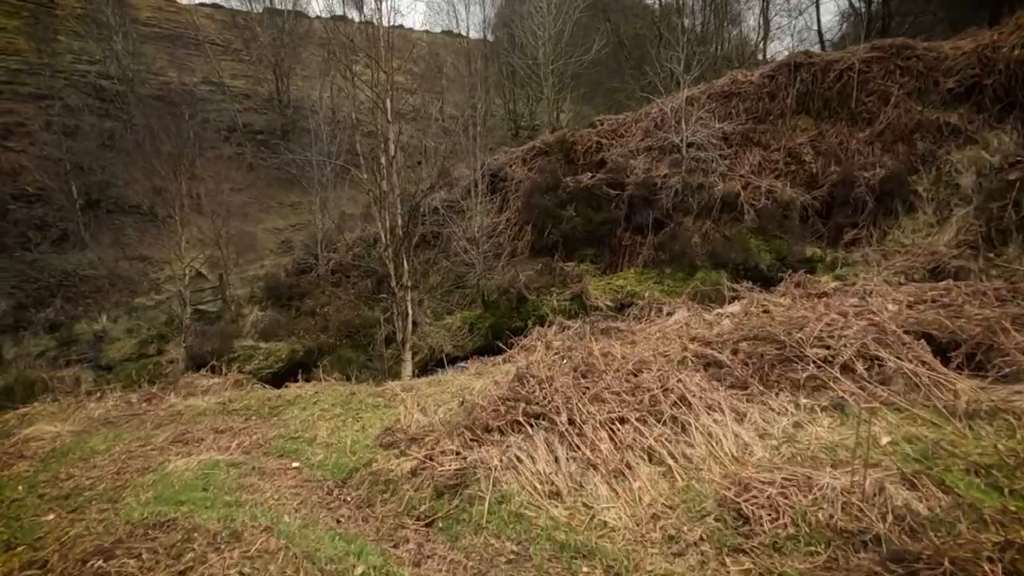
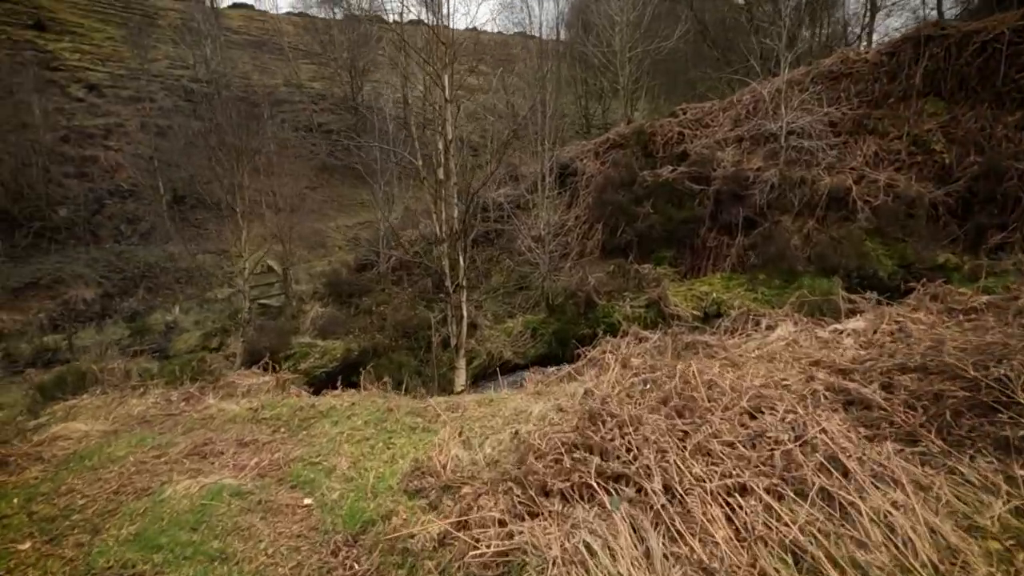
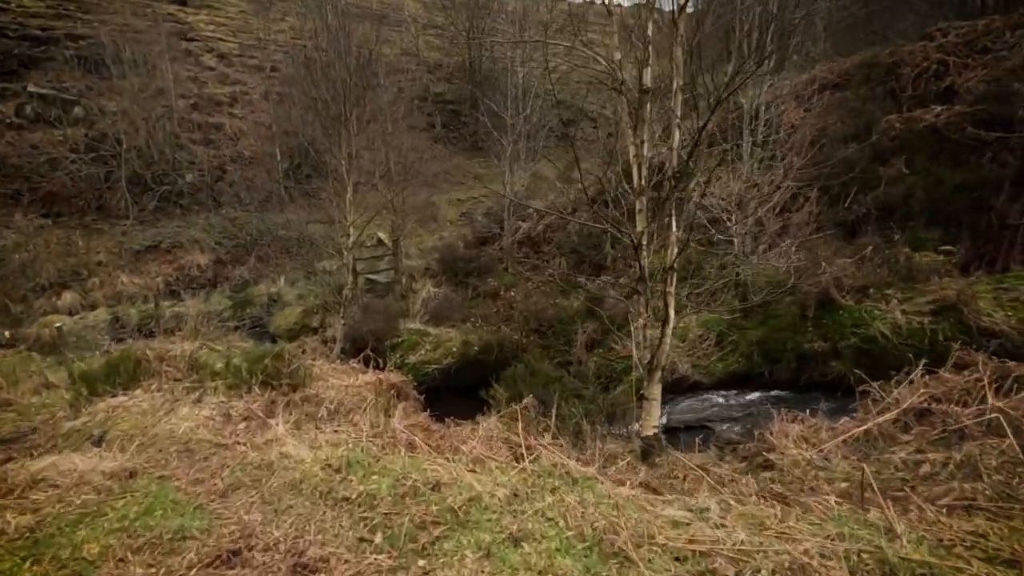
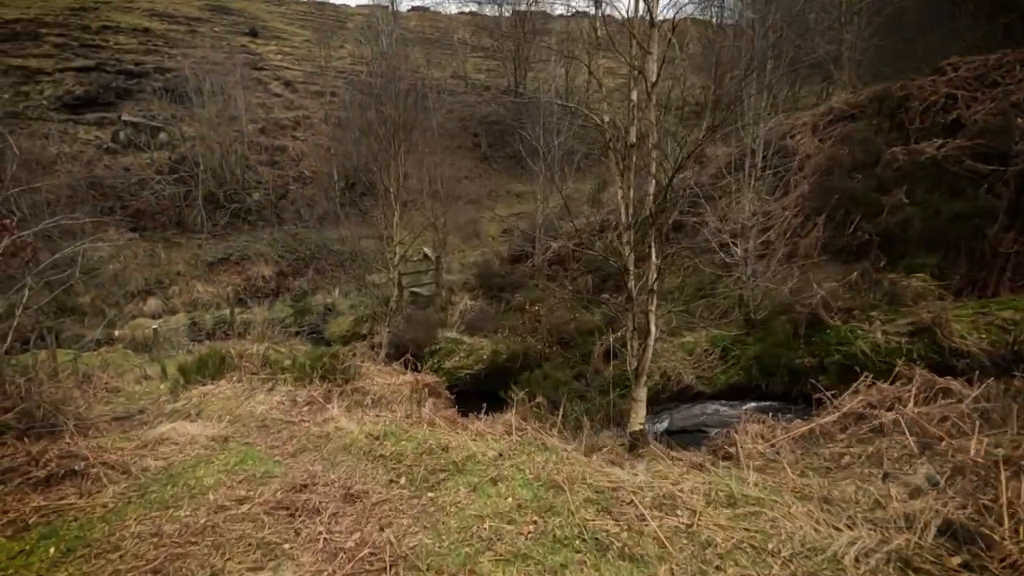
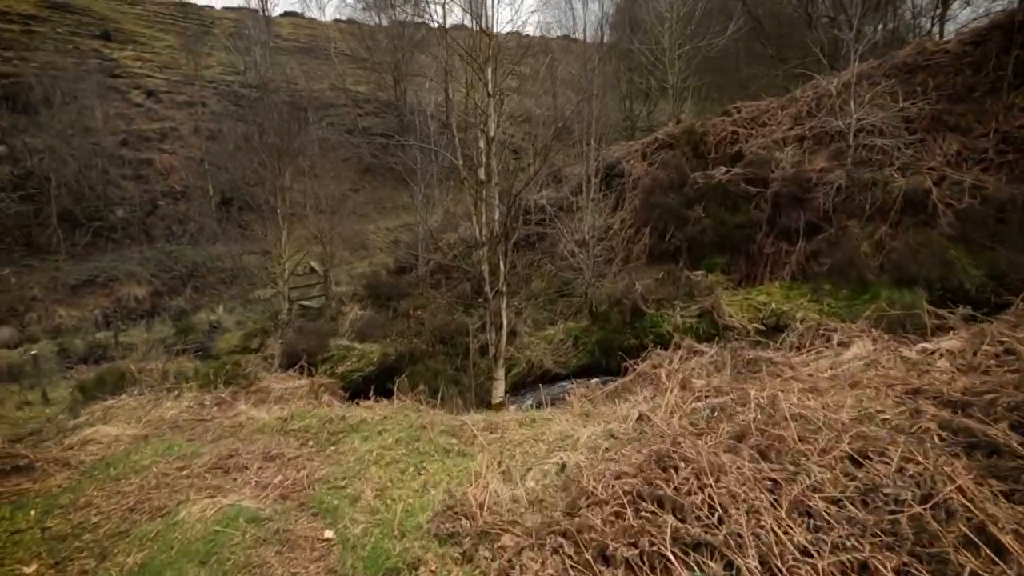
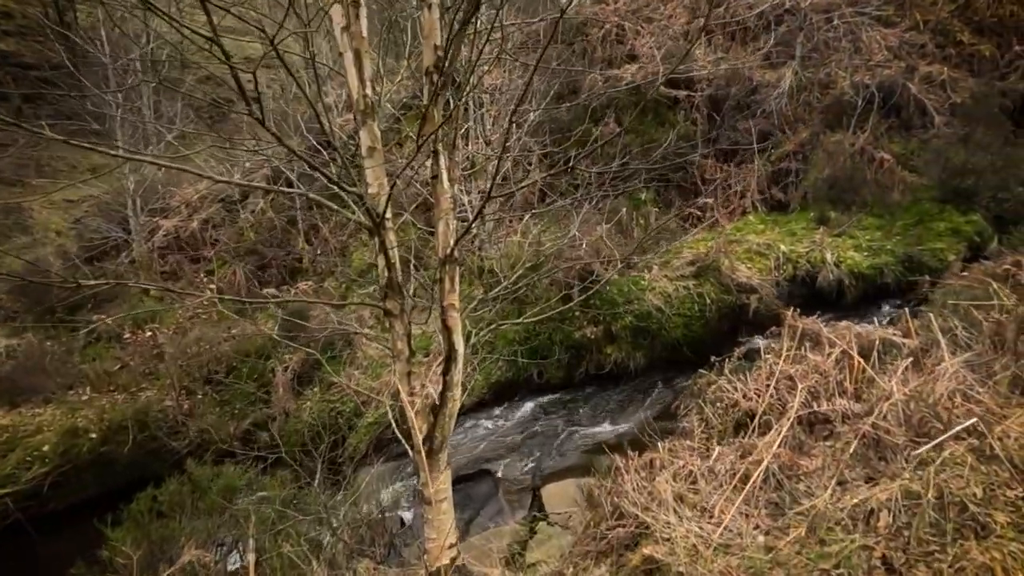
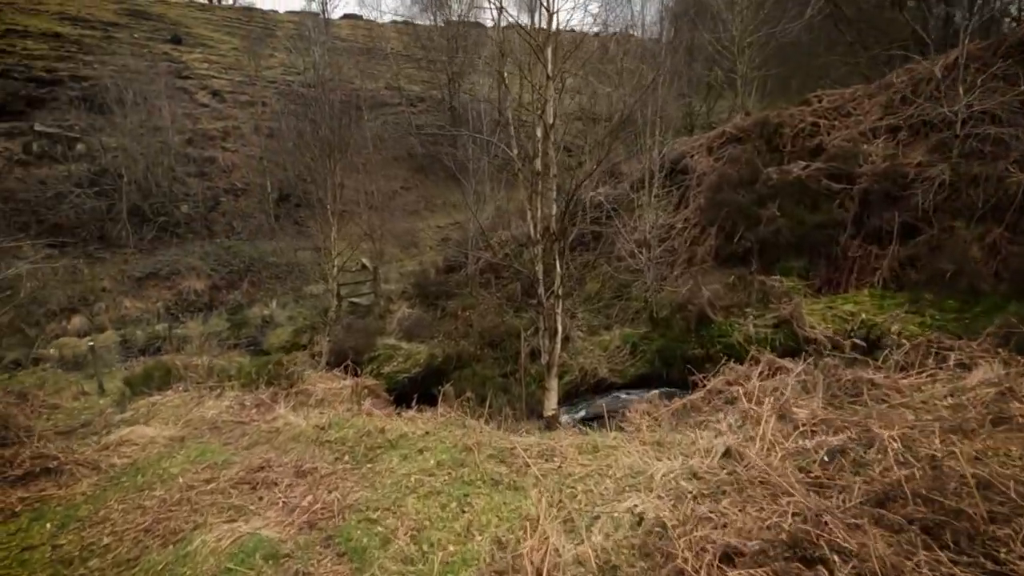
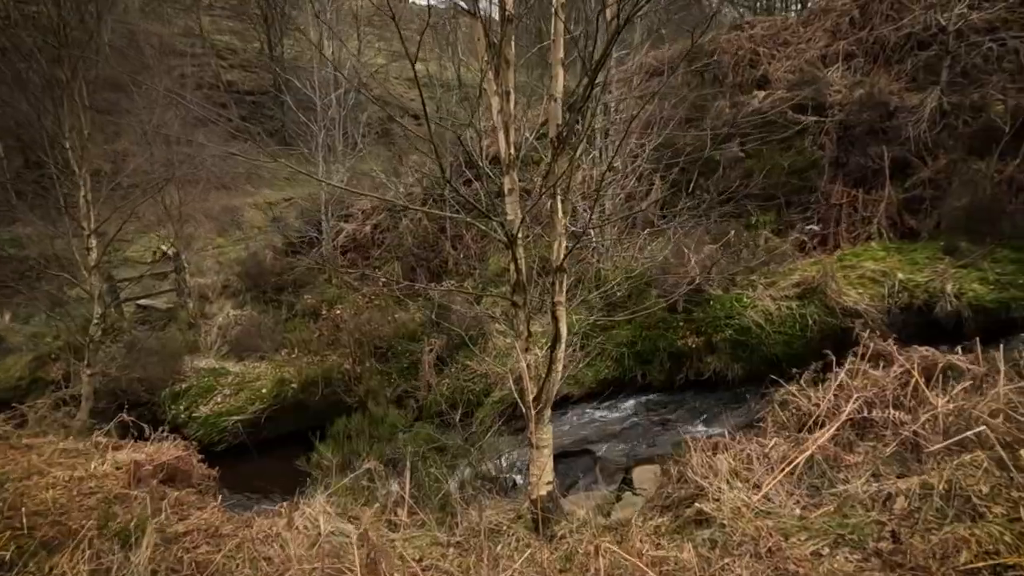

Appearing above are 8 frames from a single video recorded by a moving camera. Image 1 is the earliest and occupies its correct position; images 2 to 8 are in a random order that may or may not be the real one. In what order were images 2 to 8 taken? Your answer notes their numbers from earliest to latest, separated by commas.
2, 5, 7, 4, 3, 8, 6
